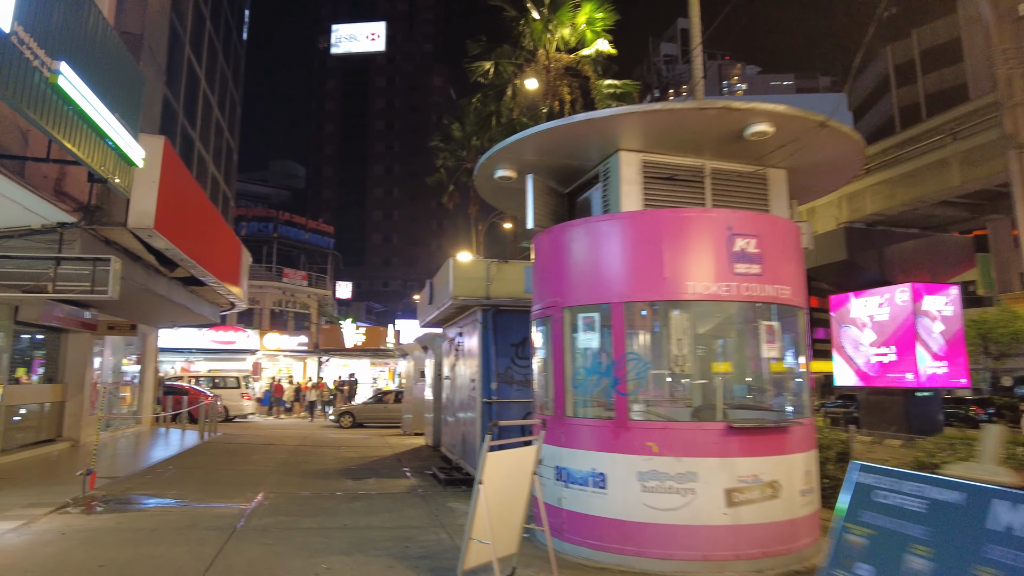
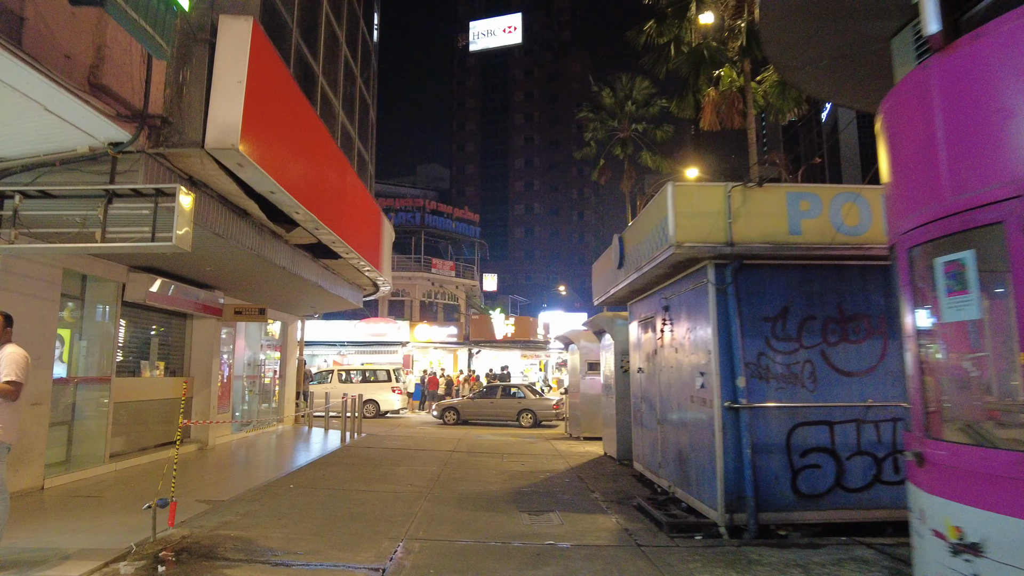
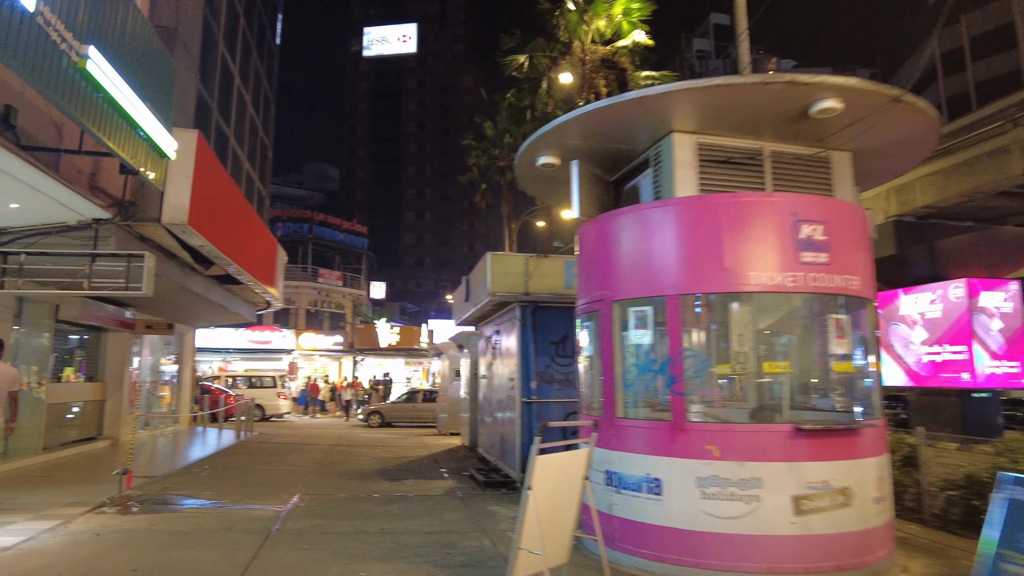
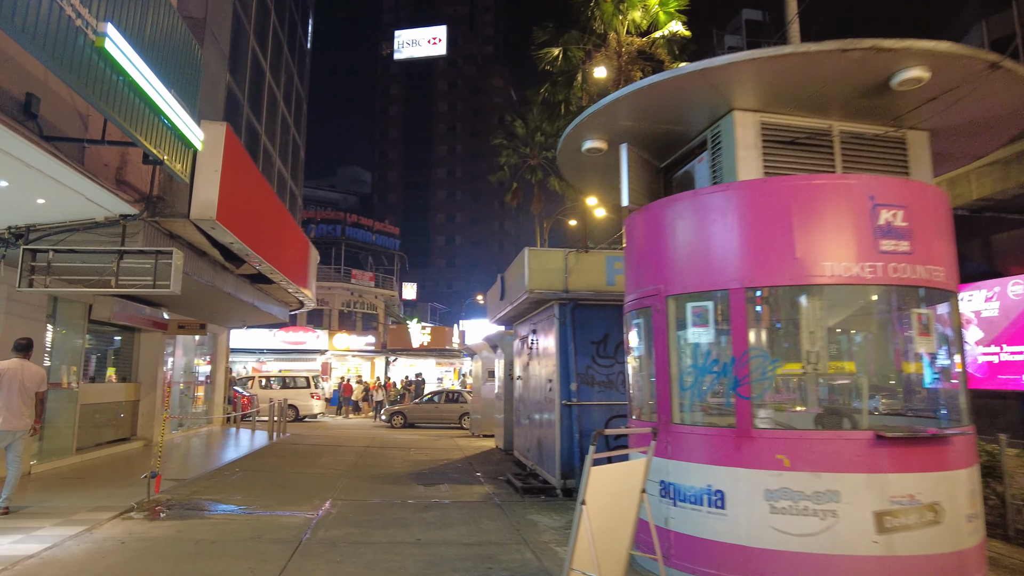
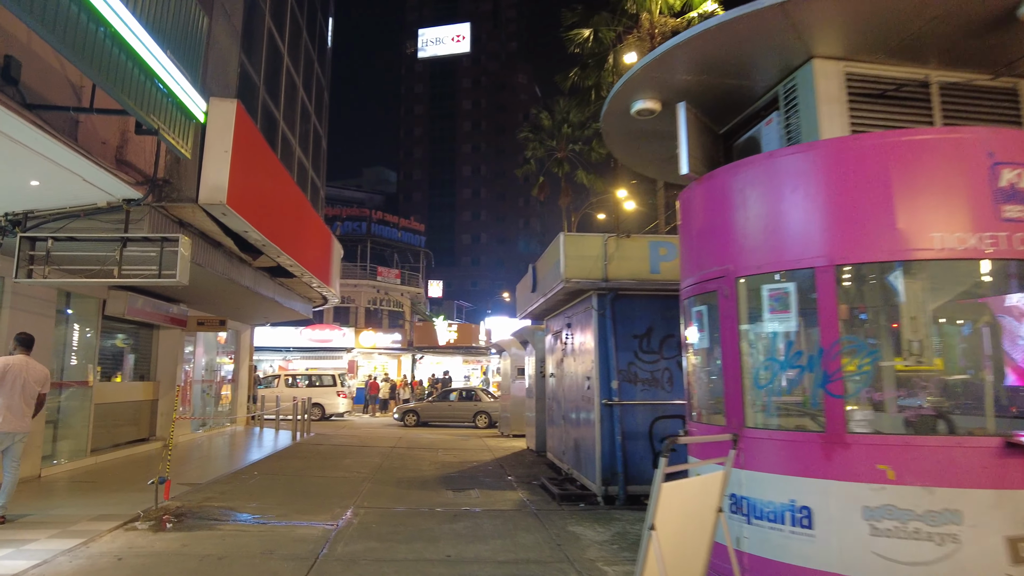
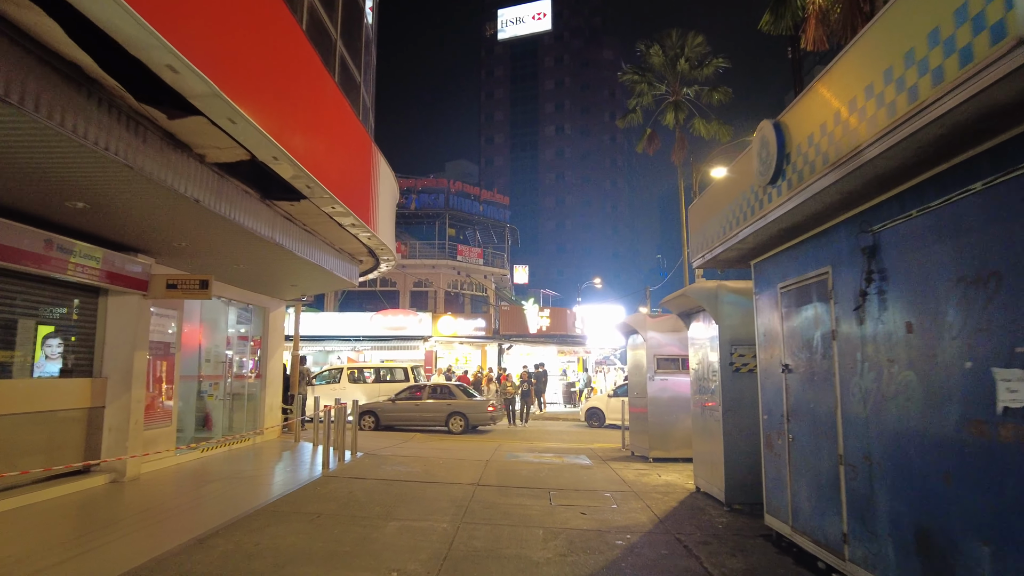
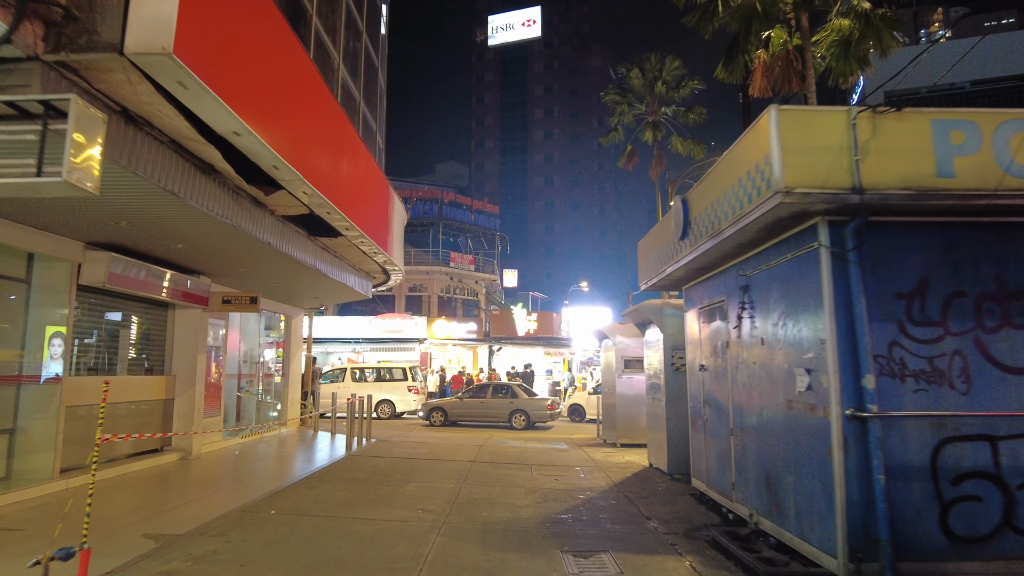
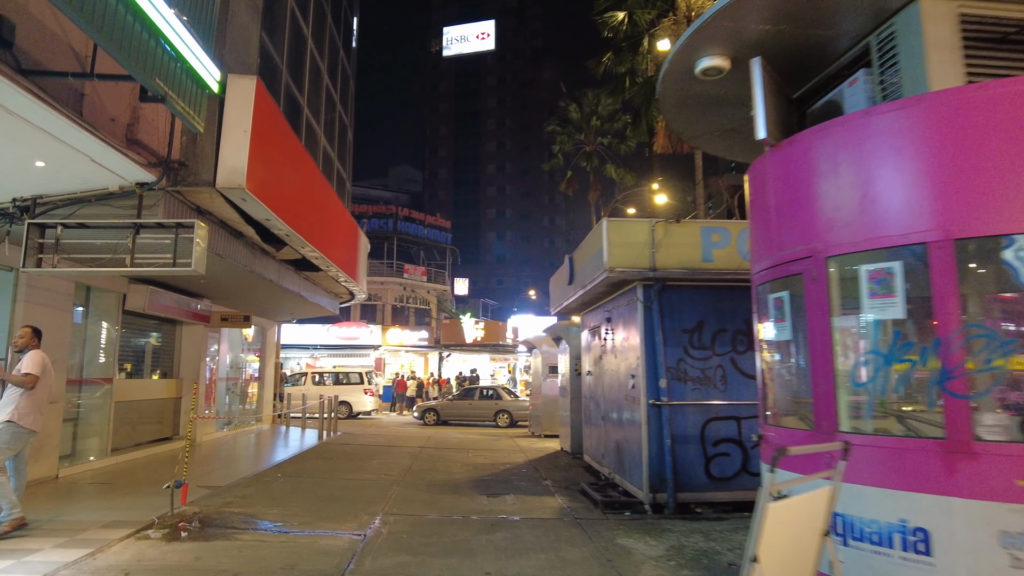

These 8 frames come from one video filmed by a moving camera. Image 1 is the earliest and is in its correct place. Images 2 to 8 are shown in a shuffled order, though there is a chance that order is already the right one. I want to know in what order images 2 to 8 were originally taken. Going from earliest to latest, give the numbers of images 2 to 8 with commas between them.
3, 4, 5, 8, 2, 7, 6
